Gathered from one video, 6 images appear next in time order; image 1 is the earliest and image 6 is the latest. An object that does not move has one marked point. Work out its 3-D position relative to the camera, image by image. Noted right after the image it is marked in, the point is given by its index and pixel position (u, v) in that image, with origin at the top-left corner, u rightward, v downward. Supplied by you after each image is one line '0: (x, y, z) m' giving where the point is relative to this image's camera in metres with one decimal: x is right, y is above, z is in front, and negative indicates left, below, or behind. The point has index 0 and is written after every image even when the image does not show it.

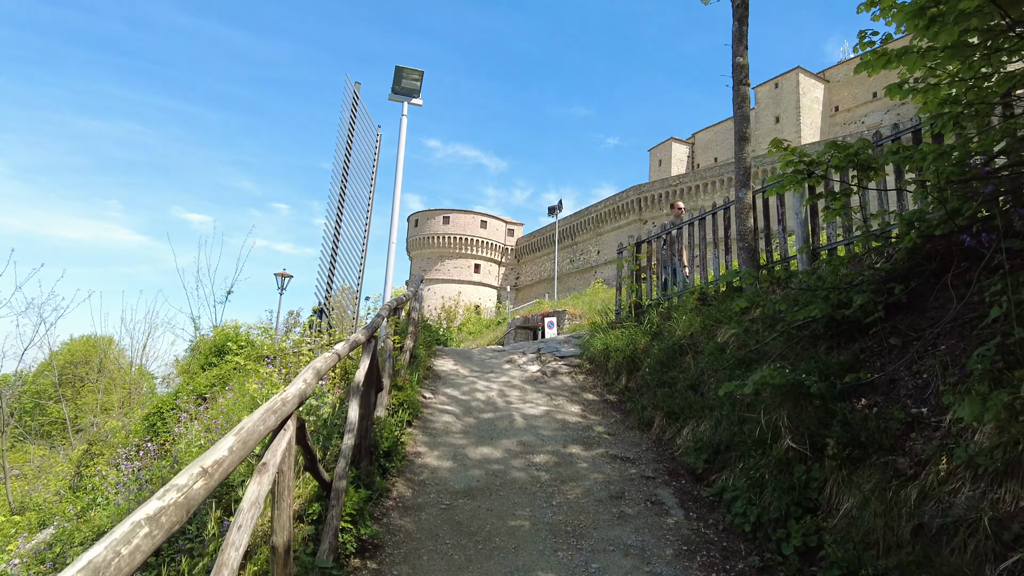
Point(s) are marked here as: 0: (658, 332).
0: (+1.8, -0.5, +7.9) m
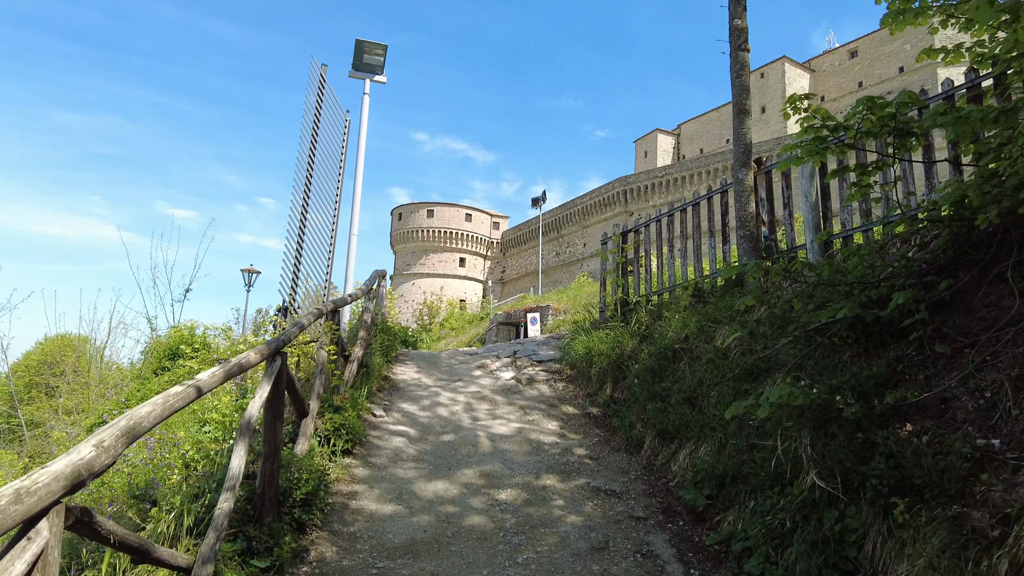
0: (+1.5, -0.5, +6.9) m
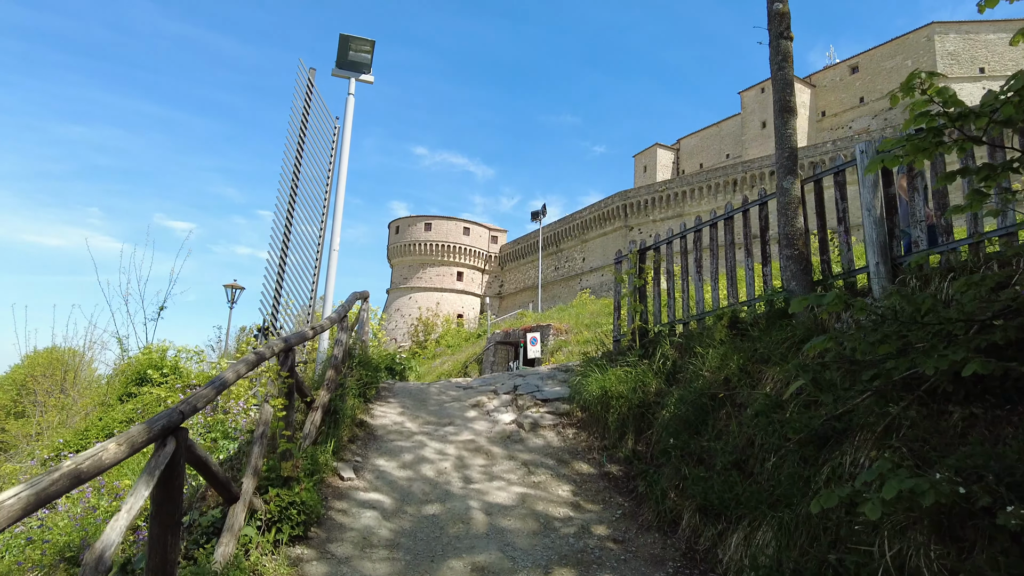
0: (+1.5, -0.8, +5.7) m
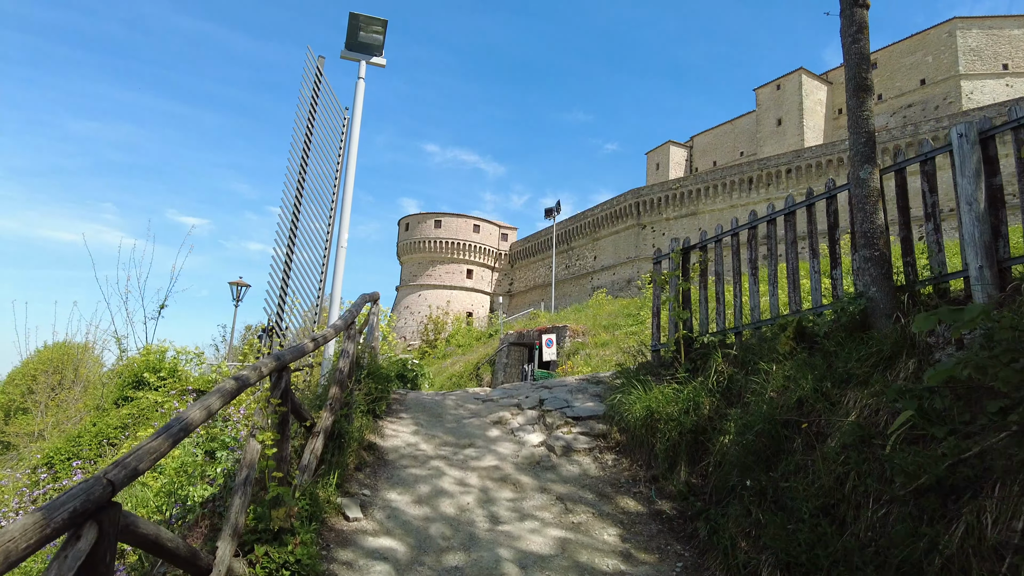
0: (+1.7, -0.8, +5.0) m
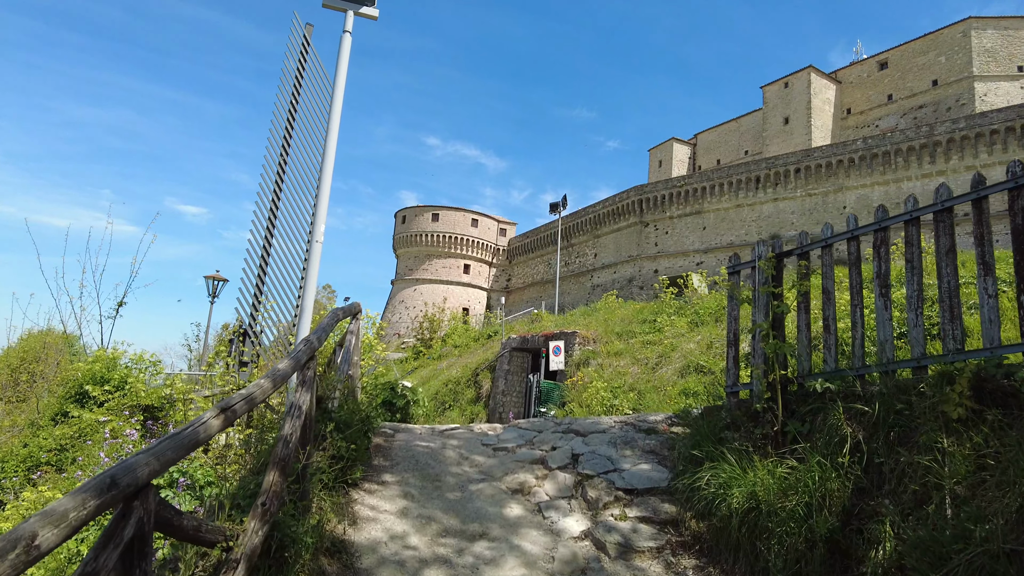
0: (+1.9, -1.0, +3.3) m
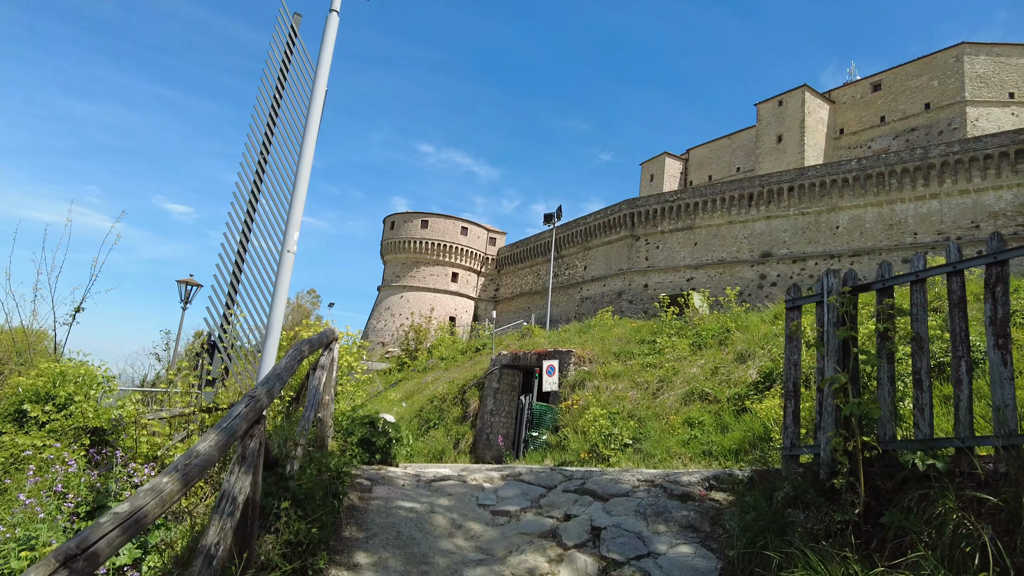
0: (+2.0, -1.2, +2.3) m
